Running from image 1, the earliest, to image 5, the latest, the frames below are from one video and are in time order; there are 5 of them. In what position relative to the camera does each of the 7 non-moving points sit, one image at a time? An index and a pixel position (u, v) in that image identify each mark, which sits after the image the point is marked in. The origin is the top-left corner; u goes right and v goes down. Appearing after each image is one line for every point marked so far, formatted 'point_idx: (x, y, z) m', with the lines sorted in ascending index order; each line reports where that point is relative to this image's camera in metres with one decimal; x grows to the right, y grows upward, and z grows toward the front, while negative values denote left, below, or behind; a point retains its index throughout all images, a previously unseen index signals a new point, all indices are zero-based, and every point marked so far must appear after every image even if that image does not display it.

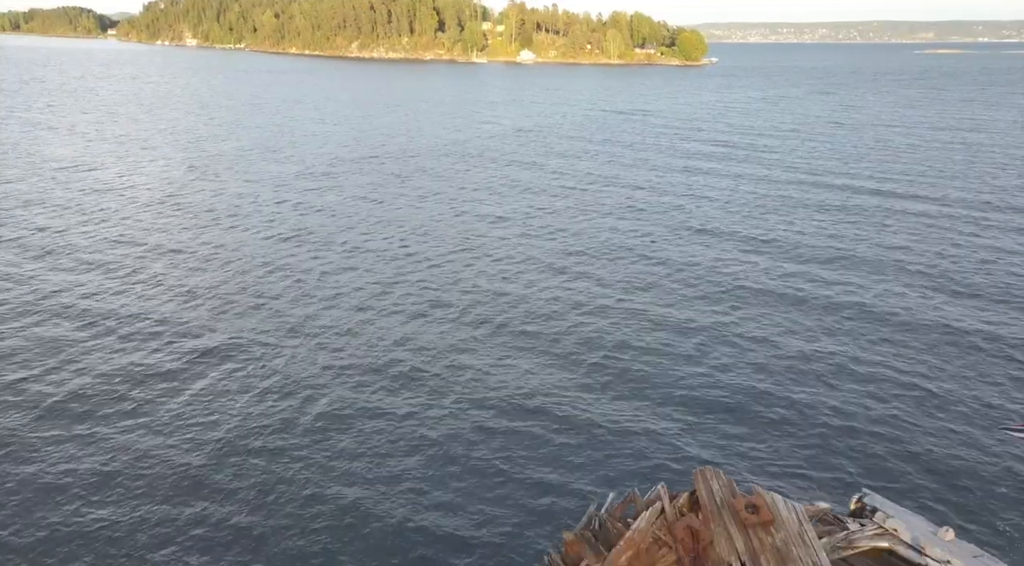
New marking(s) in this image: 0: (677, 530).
0: (+2.2, -3.3, +10.2) m
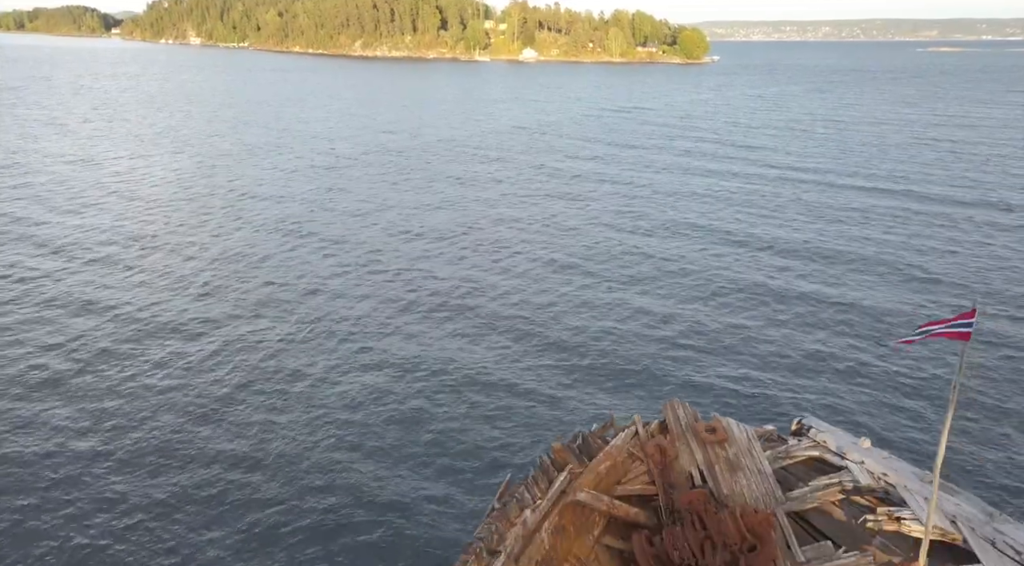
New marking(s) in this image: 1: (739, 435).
0: (+2.2, -2.6, +12.4) m
1: (+3.7, -2.4, +12.7) m
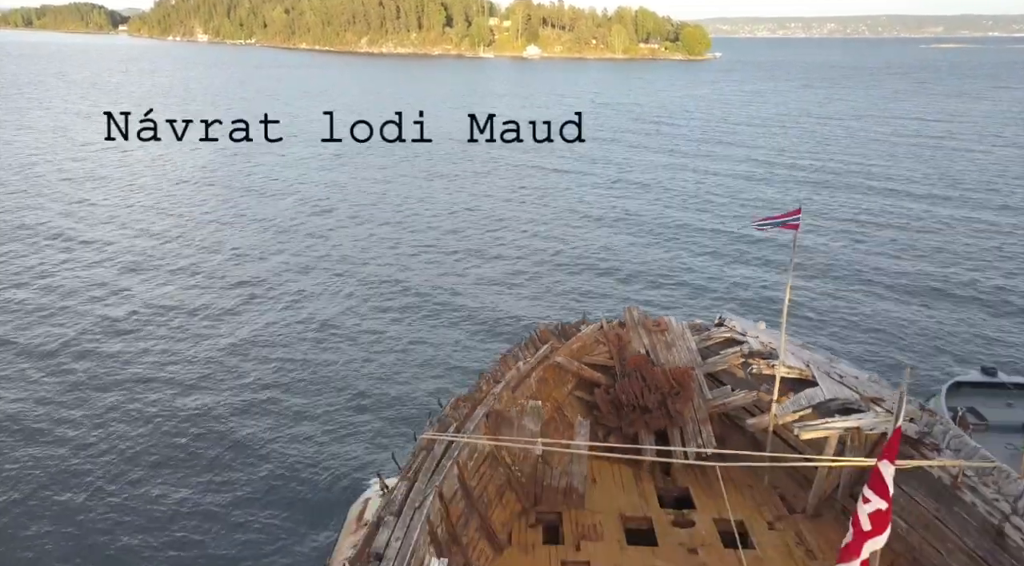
0: (+2.1, -1.1, +17.2) m
1: (+3.6, -1.0, +17.5) m
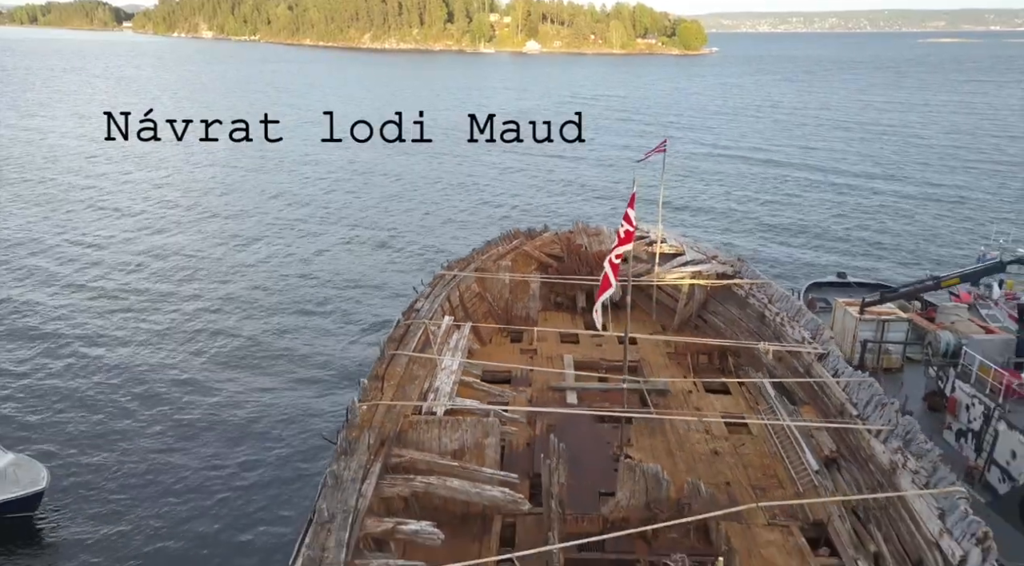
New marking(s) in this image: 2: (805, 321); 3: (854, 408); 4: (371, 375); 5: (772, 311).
0: (+1.6, +1.5, +25.7) m
1: (+3.1, +1.7, +25.9) m
2: (+6.7, -0.9, +18.2) m
3: (+6.4, -2.3, +14.6) m
4: (-2.6, -1.7, +14.4) m
5: (+6.3, -0.7, +18.9) m
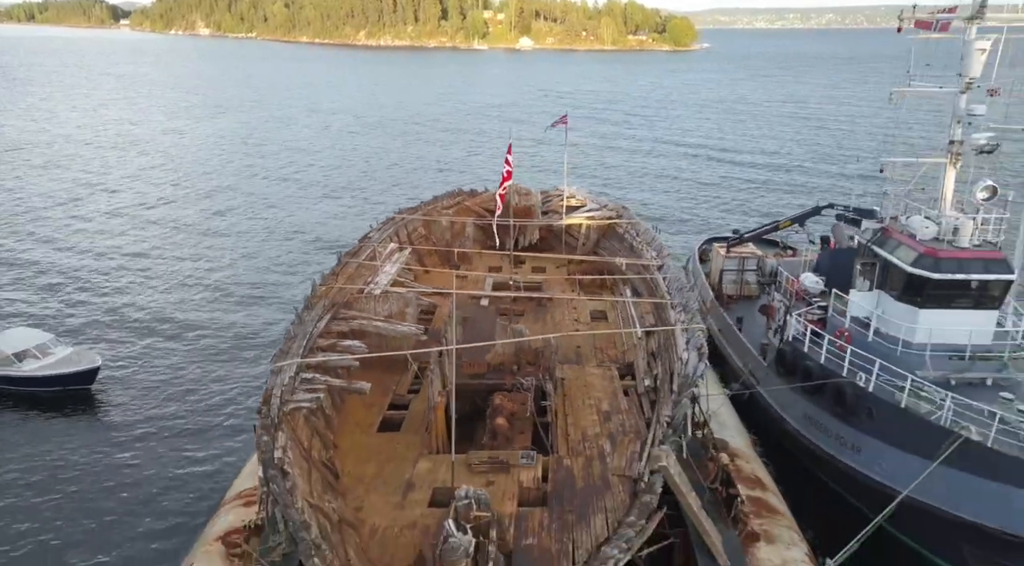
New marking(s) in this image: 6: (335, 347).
0: (-0.6, +3.6, +32.0) m
1: (+0.9, +3.7, +32.2) m
2: (+4.5, +1.2, +24.5) m
3: (+4.2, -0.3, +20.9) m
4: (-4.8, +0.3, +20.7) m
5: (+4.0, +1.4, +25.3) m
6: (-3.8, -1.4, +16.9) m
